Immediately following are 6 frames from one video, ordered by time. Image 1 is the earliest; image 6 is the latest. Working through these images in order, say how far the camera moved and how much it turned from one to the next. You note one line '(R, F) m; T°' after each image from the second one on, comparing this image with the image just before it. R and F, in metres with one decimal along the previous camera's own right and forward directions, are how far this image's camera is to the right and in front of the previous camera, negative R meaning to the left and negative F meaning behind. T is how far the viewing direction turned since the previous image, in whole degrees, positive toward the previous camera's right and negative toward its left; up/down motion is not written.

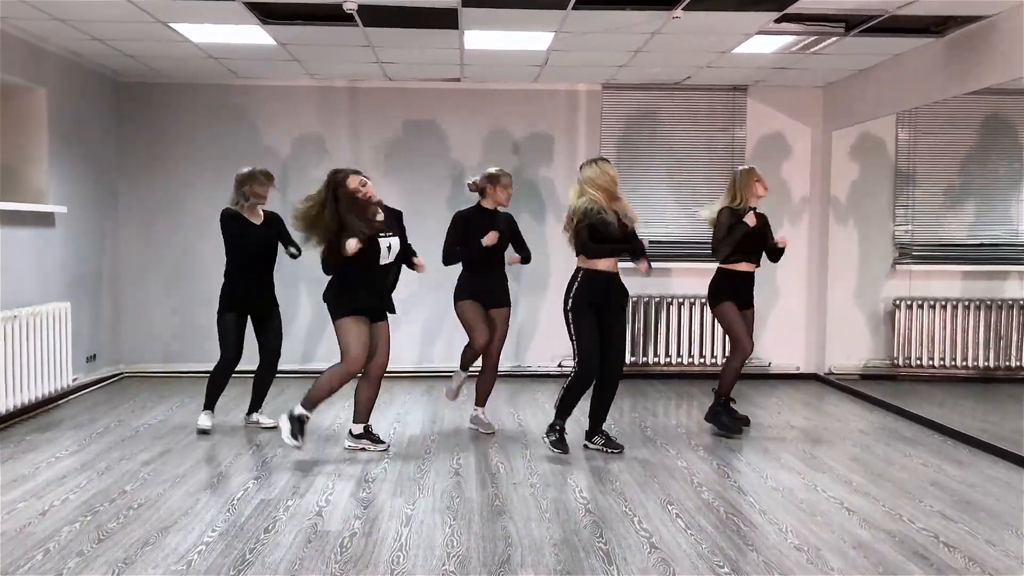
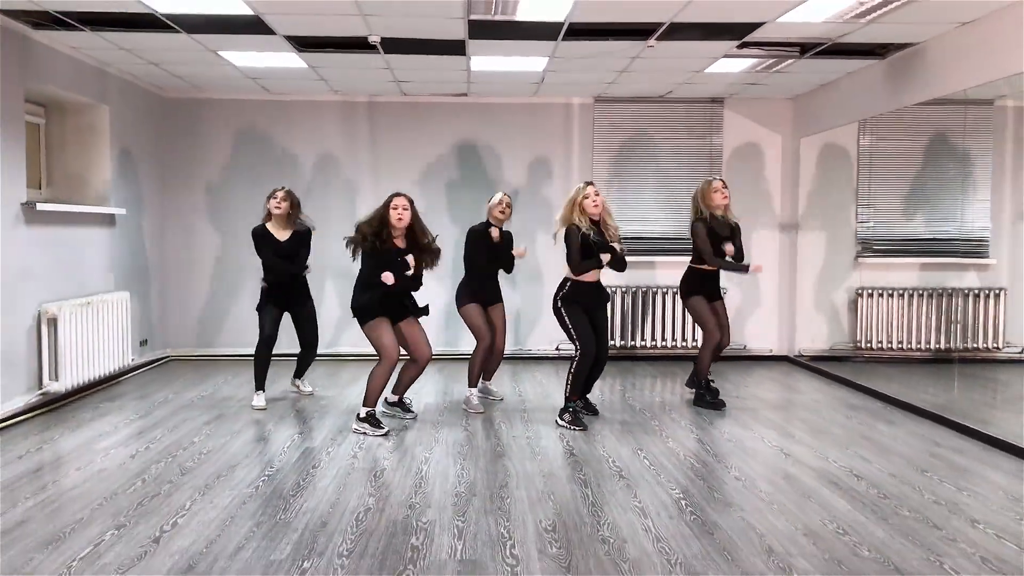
(0.0, -0.7) m; 0°
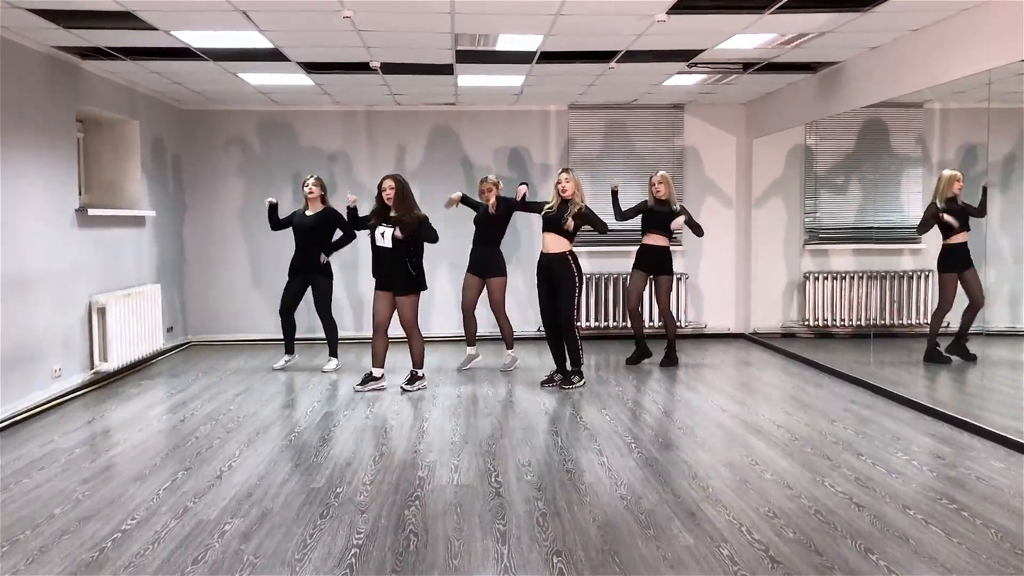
(0.0, -0.7) m; +1°
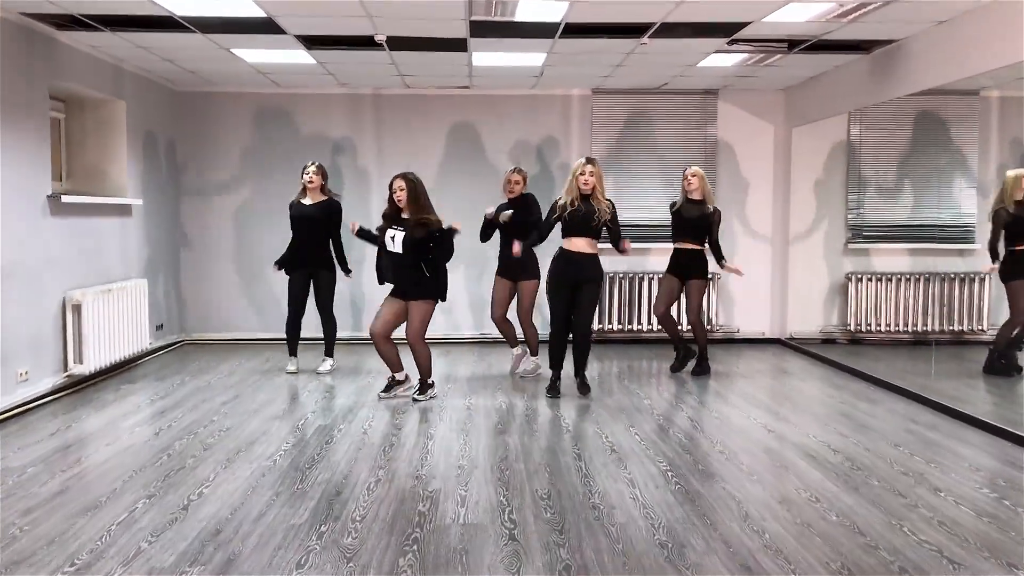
(0.0, +0.5) m; -1°
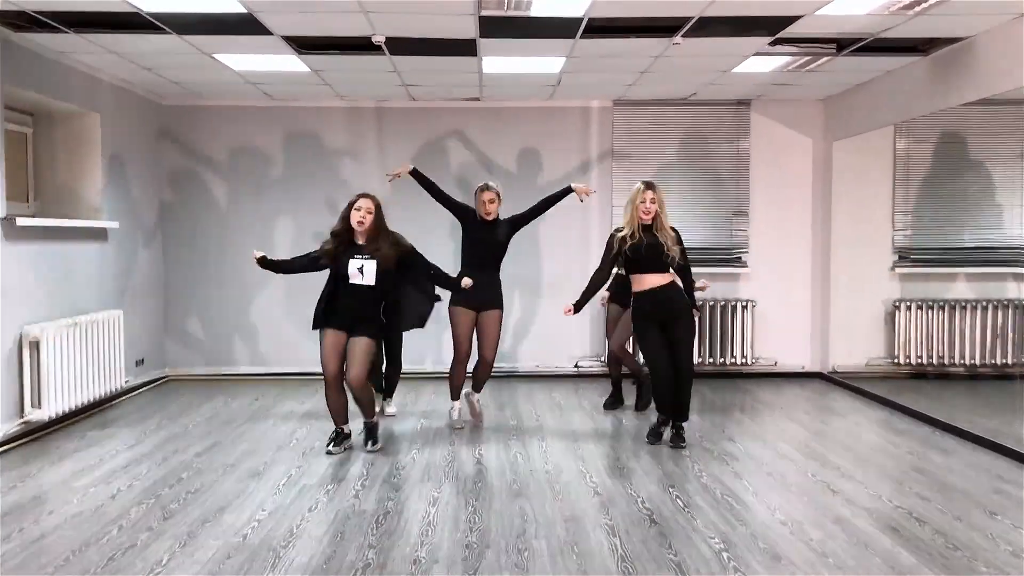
(0.0, +0.6) m; -1°
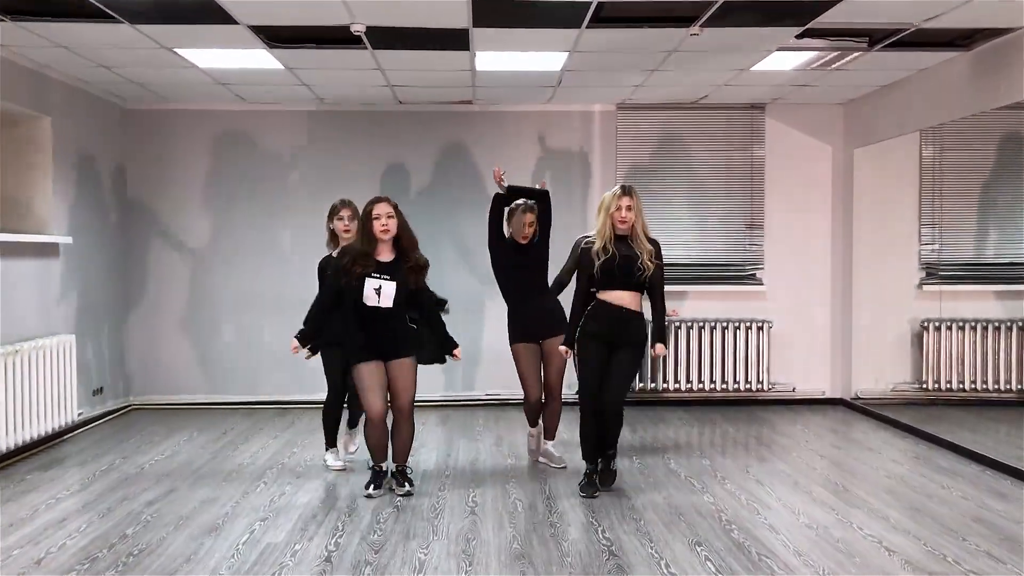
(0.0, +0.5) m; +1°
